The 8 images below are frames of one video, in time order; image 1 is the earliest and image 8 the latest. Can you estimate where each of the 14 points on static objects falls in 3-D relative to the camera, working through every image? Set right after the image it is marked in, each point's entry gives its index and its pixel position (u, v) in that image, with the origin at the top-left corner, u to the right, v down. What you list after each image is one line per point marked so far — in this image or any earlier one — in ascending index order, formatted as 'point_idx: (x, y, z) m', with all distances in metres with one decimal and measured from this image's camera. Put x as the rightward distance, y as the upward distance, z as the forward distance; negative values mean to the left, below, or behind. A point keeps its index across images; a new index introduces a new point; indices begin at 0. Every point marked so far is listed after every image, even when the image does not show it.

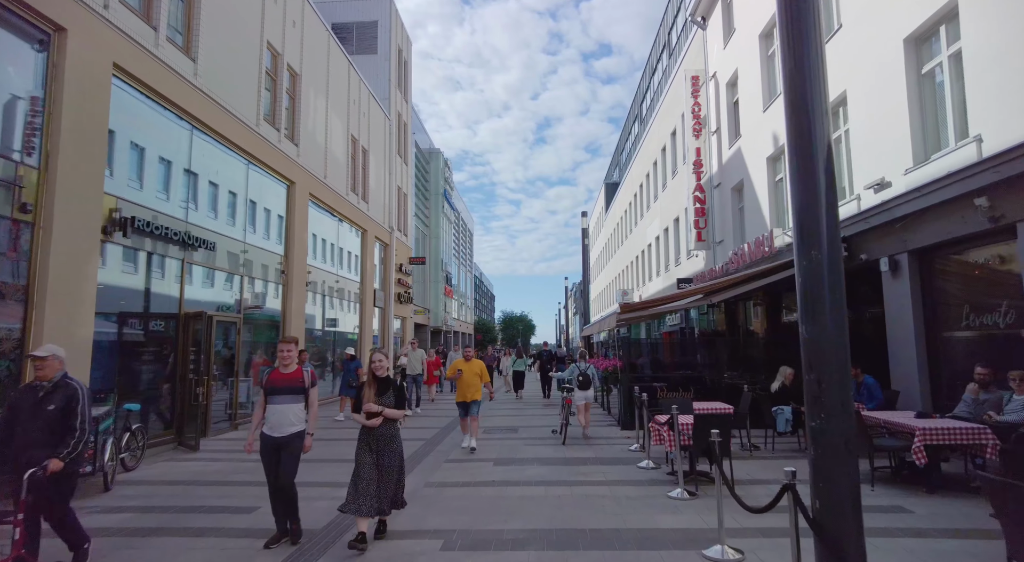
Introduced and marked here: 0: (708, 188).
0: (+6.7, +3.2, +19.4) m
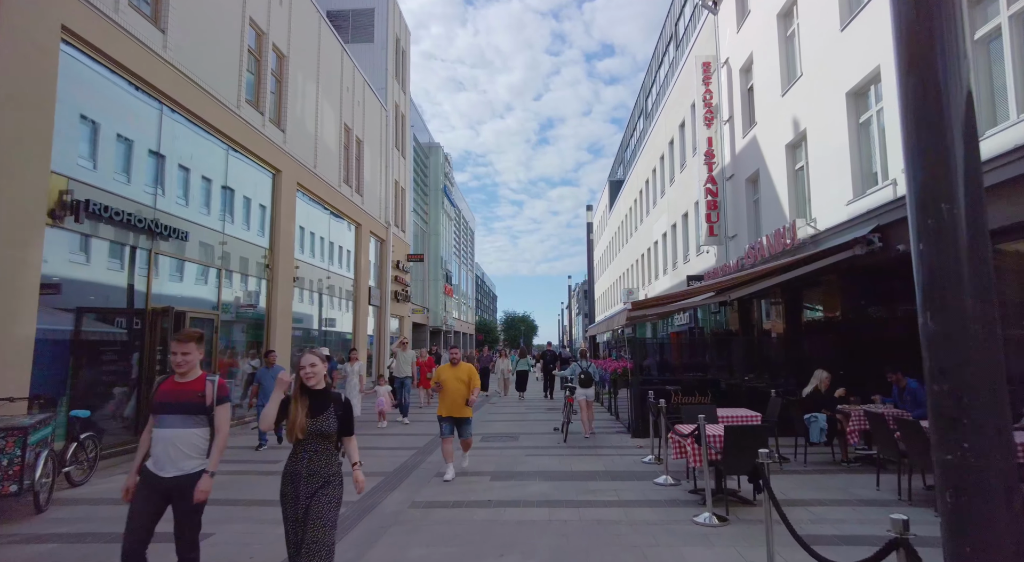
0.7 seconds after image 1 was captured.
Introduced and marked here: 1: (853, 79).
0: (+6.8, +3.3, +18.5) m
1: (+6.4, +3.8, +10.7) m
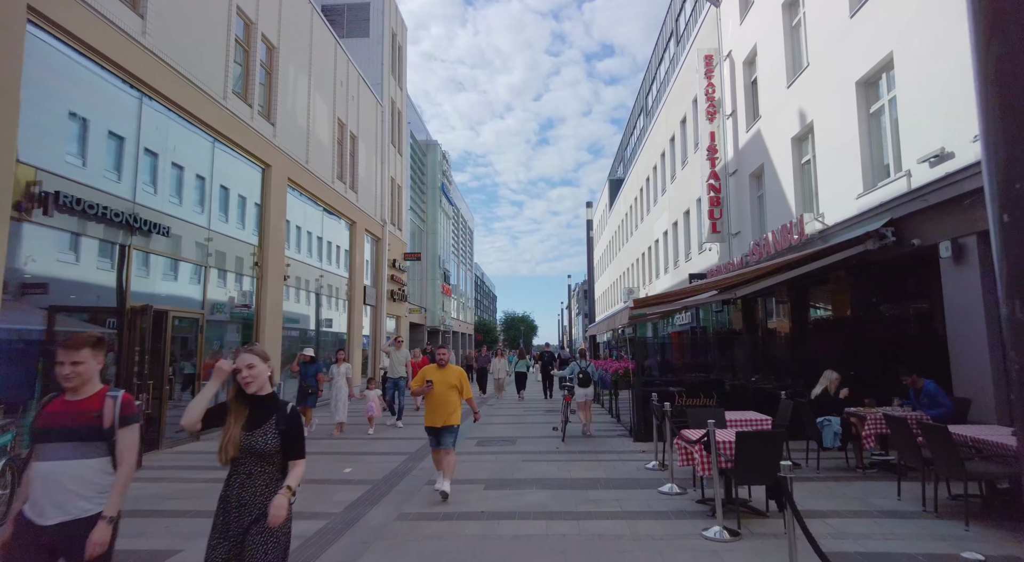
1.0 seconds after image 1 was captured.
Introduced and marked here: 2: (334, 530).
0: (+6.7, +3.4, +18.0) m
1: (+6.4, +3.9, +10.3) m
2: (-1.7, -2.4, +5.5) m
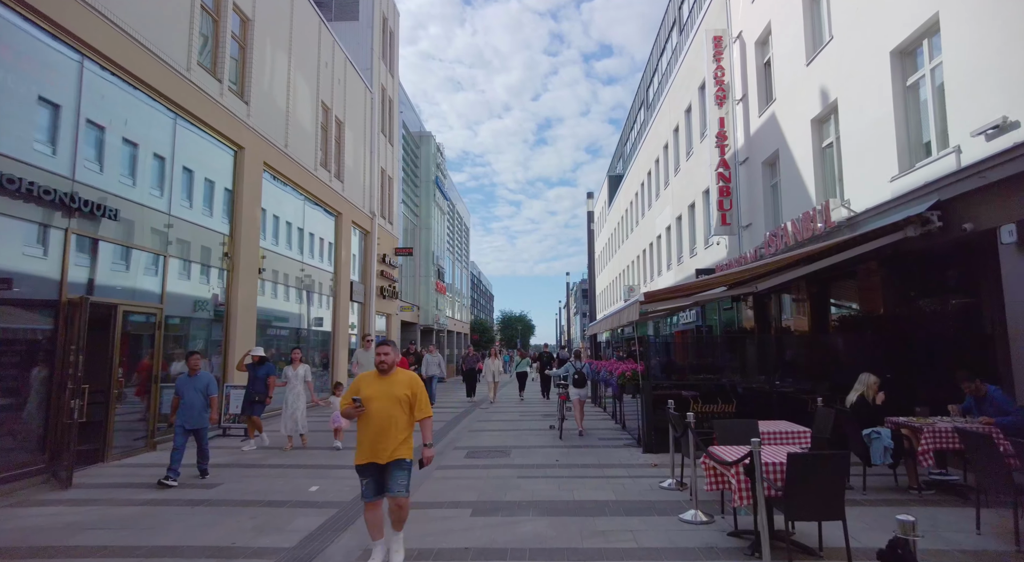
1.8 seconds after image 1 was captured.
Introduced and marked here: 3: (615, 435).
0: (+6.6, +3.5, +16.9) m
1: (+6.3, +4.0, +9.2) m
2: (-1.8, -2.3, +4.4) m
3: (+1.9, -2.9, +10.6) m
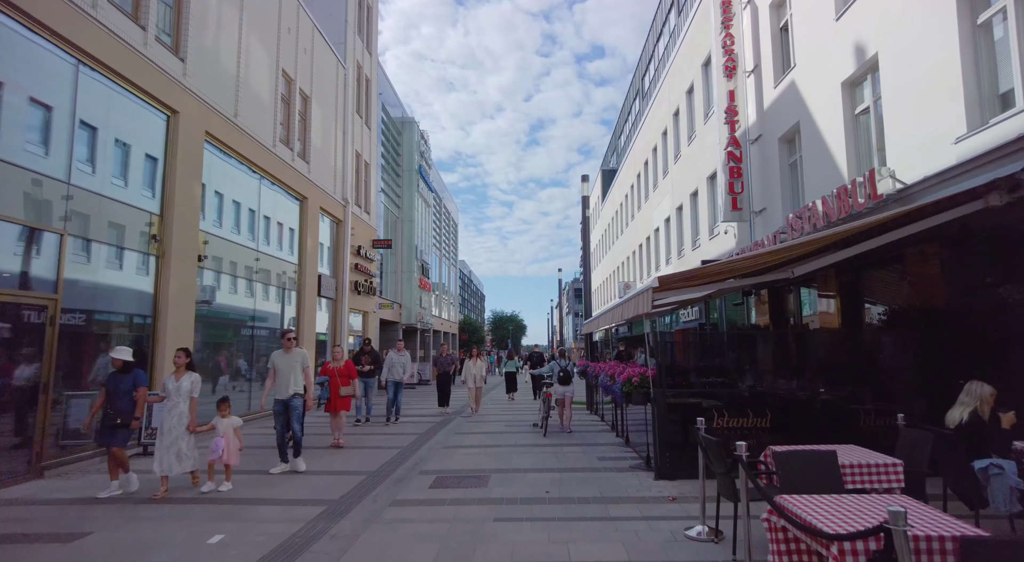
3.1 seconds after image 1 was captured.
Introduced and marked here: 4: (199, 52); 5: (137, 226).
0: (+6.2, +3.7, +15.2) m
1: (+6.0, +4.2, +7.5) m
2: (-2.0, -2.1, +2.5) m
3: (+1.6, -2.7, +8.8) m
4: (-6.1, +4.5, +11.1) m
5: (-6.4, +0.9, +9.7) m
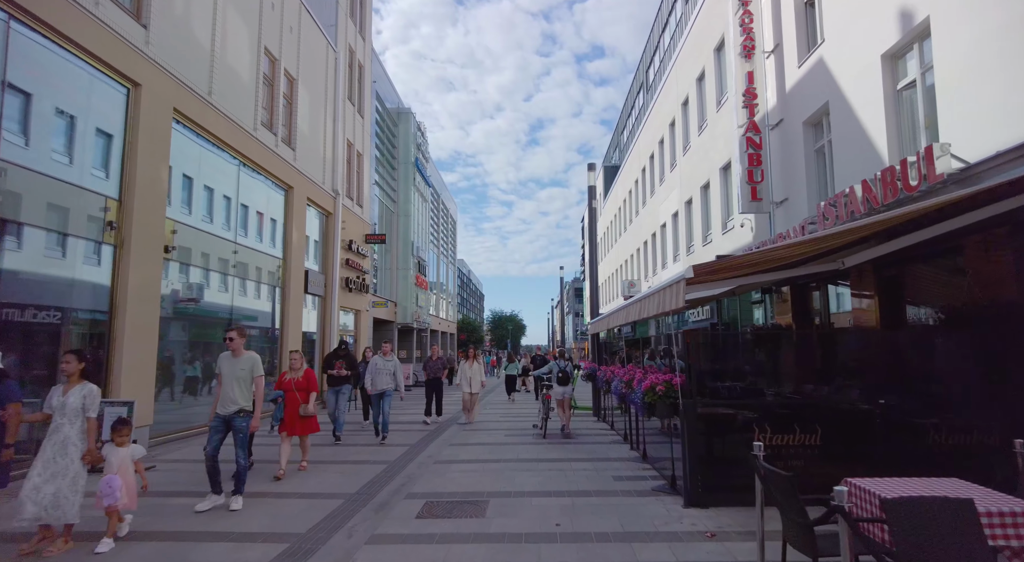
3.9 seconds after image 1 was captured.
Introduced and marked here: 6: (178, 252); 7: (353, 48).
0: (+6.3, +3.8, +14.1) m
1: (+6.0, +4.3, +6.4) m
2: (-2.0, -1.9, +1.4) m
3: (+1.6, -2.6, +7.7) m
4: (-6.1, +4.6, +10.0) m
5: (-6.3, +1.0, +8.6) m
6: (-6.3, +0.5, +10.7) m
7: (-5.6, +8.2, +19.9) m
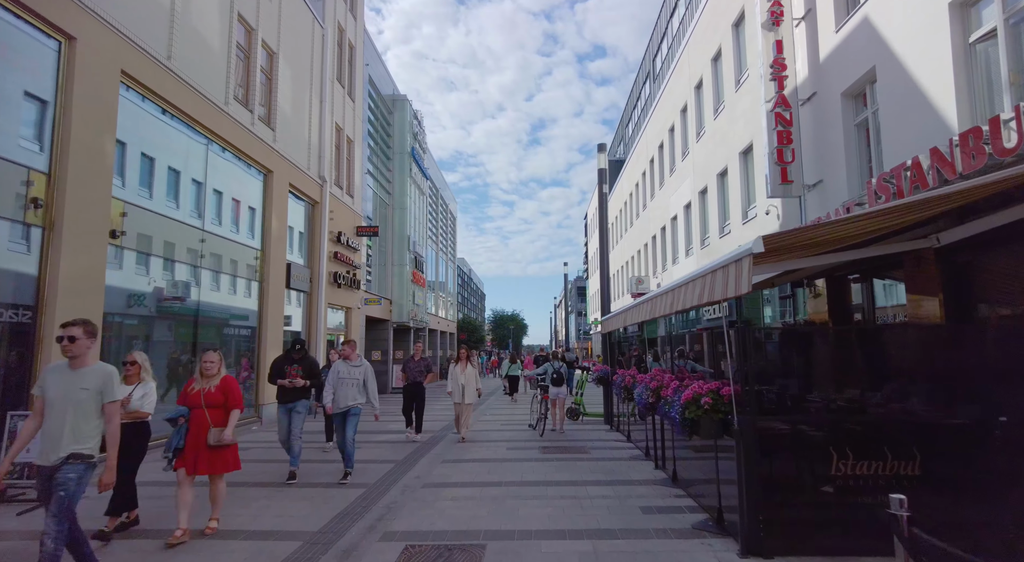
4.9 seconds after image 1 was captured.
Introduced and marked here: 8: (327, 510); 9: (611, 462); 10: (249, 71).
0: (+6.3, +4.0, +12.7) m
1: (+6.1, +4.5, +5.0) m
2: (-2.0, -1.8, 0.0) m
3: (+1.7, -2.4, +6.3) m
4: (-6.1, +4.8, +8.6) m
5: (-6.3, +1.2, +7.2) m
6: (-6.3, +0.7, +9.4) m
7: (-5.5, +8.4, +18.6) m
8: (-2.0, -2.5, +6.1) m
9: (+1.5, -2.7, +8.3) m
10: (-6.0, +4.8, +12.9) m
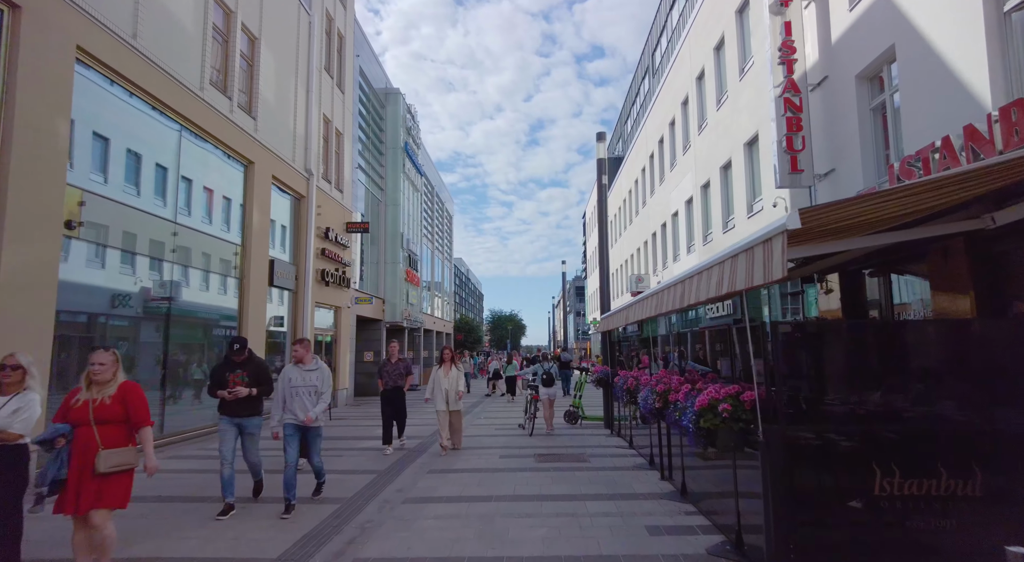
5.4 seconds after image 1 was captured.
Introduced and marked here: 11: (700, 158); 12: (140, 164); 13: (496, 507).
0: (+6.2, +4.1, +12.0) m
1: (+5.9, +4.6, +4.3) m
2: (-2.1, -1.7, -0.7) m
3: (+1.6, -2.3, +5.6) m
4: (-6.2, +4.8, +7.9) m
5: (-6.4, +1.3, +6.5) m
6: (-6.4, +0.8, +8.7) m
7: (-5.7, +8.4, +17.9) m
8: (-2.1, -2.4, +5.4) m
9: (+1.4, -2.6, +7.6) m
10: (-6.1, +4.9, +12.2) m
11: (+6.5, +4.2, +19.5) m
12: (-6.4, +2.0, +9.9) m
13: (-0.2, -2.4, +6.0) m
